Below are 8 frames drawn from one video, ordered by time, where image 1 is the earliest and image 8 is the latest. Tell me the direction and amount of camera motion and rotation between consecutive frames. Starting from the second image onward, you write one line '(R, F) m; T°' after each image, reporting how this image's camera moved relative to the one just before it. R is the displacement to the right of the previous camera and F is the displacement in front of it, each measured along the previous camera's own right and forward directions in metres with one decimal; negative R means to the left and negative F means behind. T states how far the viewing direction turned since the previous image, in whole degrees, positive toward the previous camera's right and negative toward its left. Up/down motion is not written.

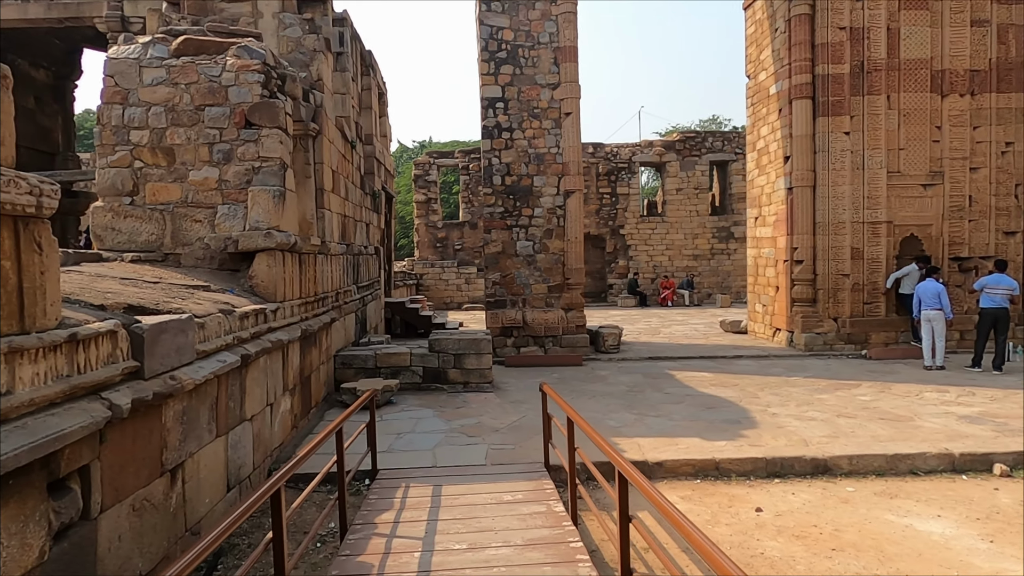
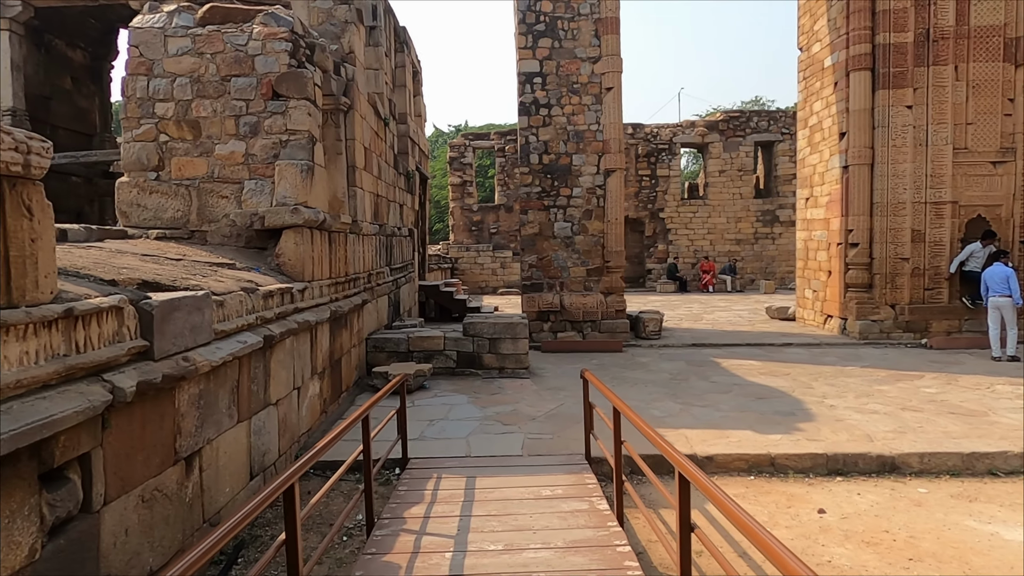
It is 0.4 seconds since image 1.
(0.0, +0.3) m; -3°
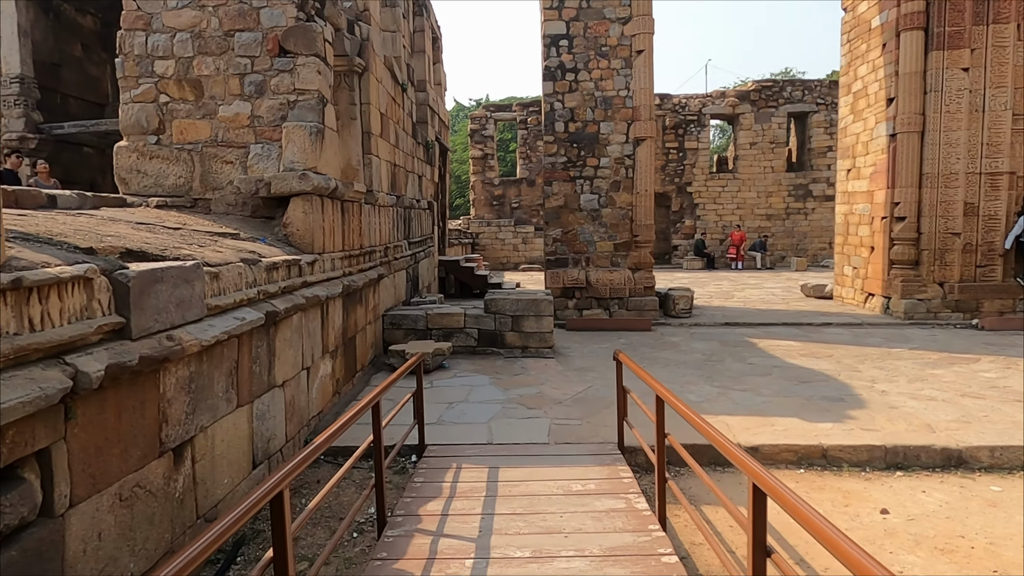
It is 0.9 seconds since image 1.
(0.0, +0.4) m; -2°
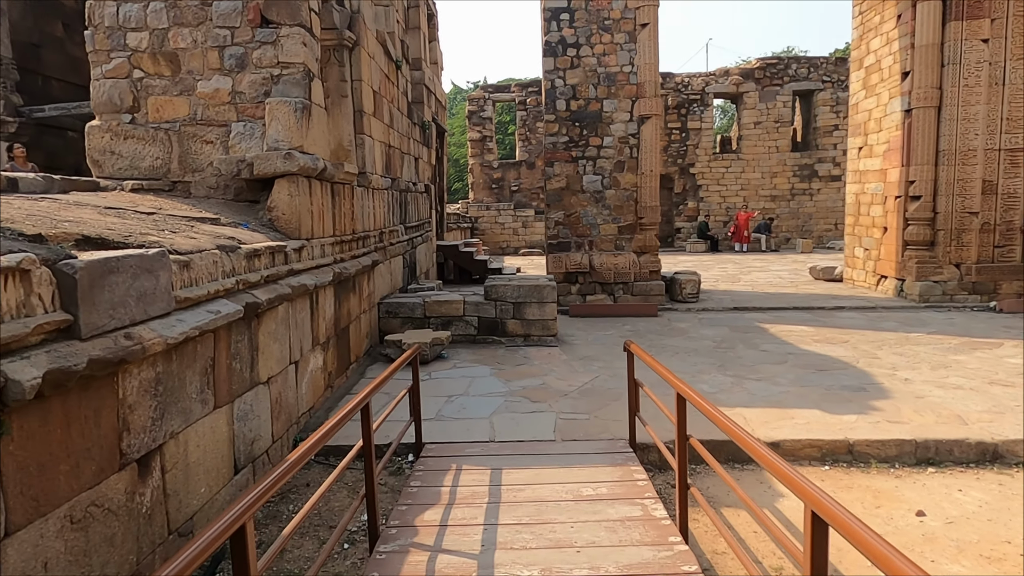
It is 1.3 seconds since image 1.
(0.0, +0.3) m; 0°
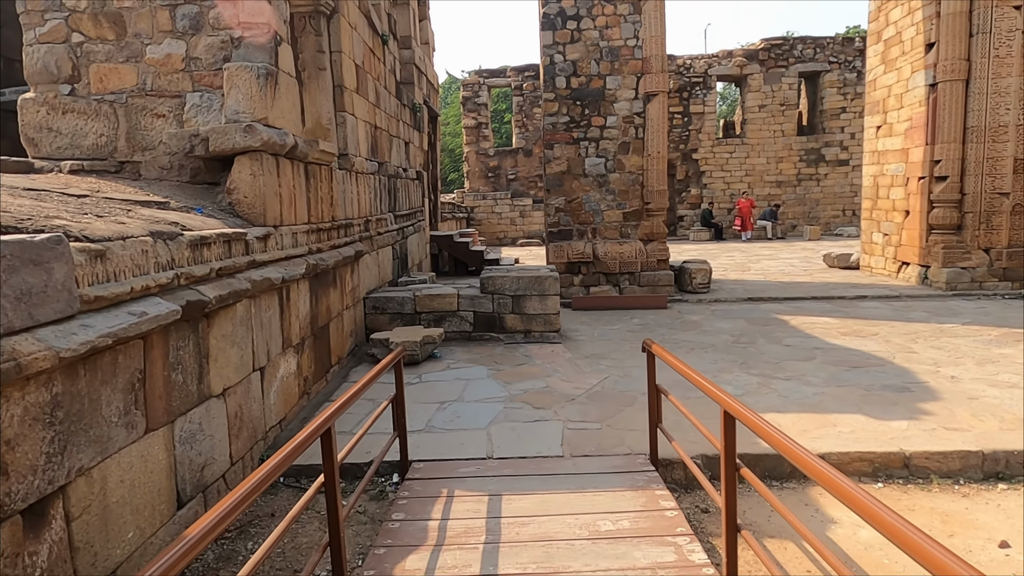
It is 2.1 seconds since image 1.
(0.0, +0.5) m; 0°
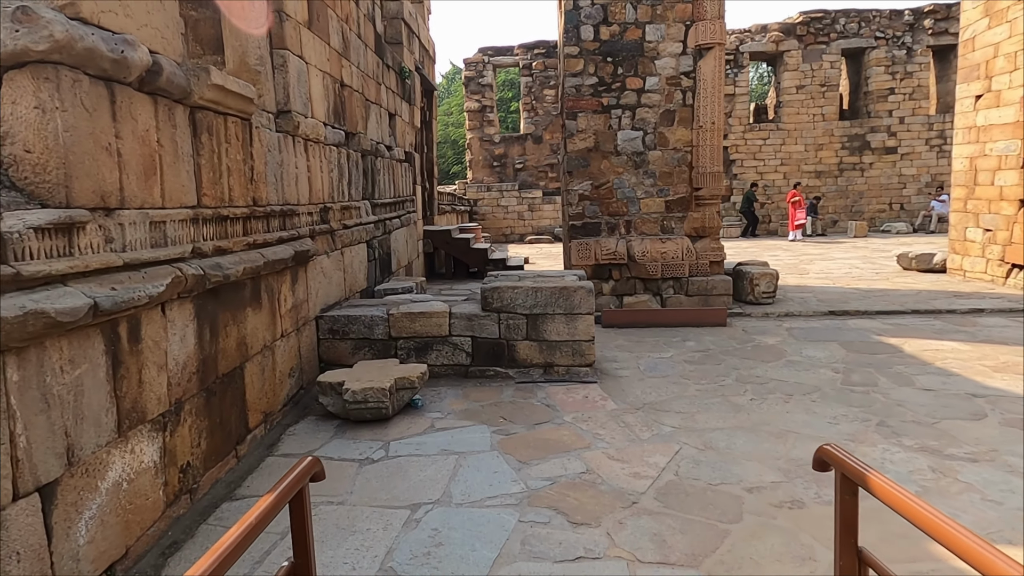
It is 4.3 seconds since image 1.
(-0.1, +1.7) m; 0°
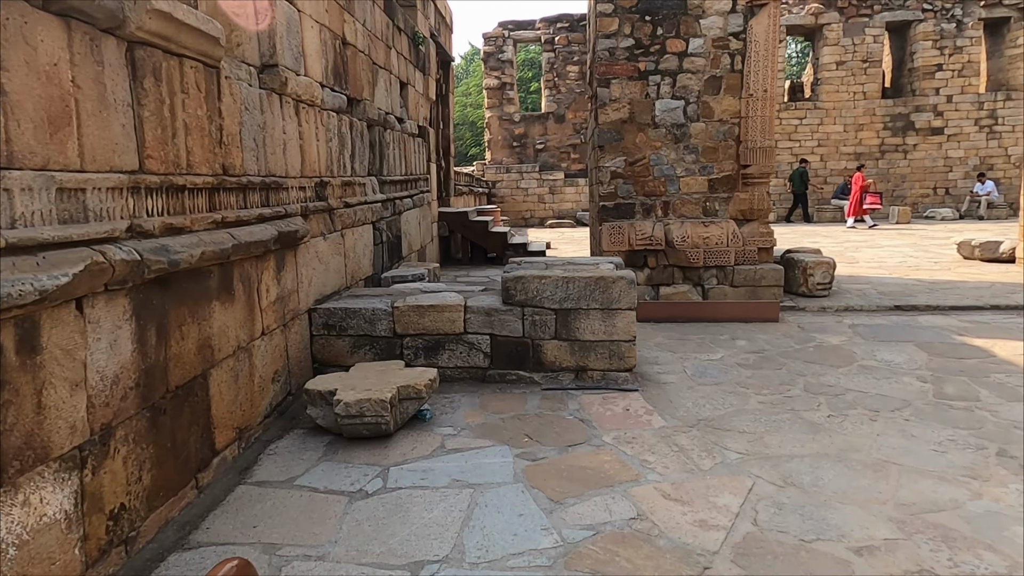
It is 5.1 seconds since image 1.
(0.0, +0.6) m; -1°
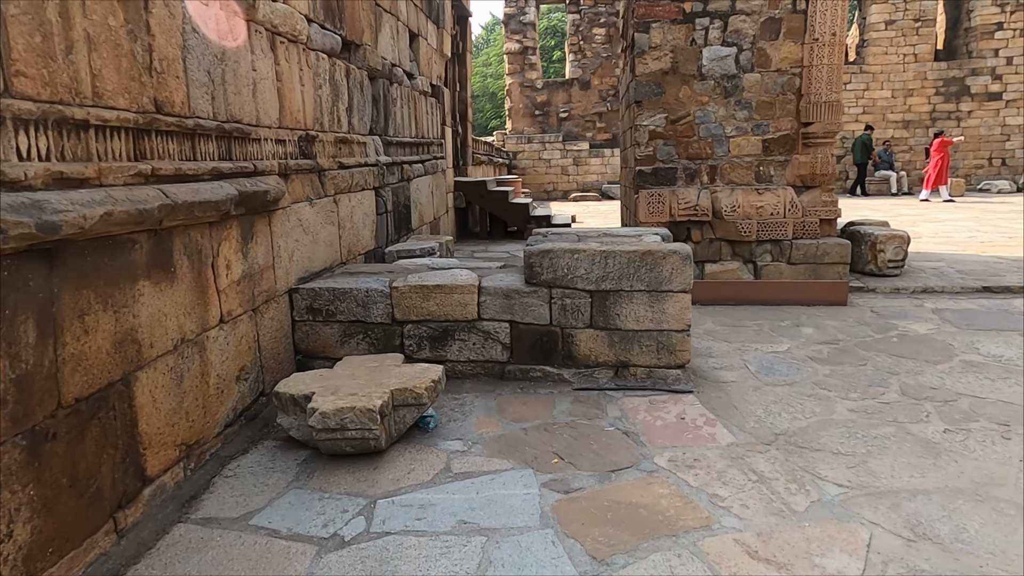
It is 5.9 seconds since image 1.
(0.0, +0.6) m; -2°
